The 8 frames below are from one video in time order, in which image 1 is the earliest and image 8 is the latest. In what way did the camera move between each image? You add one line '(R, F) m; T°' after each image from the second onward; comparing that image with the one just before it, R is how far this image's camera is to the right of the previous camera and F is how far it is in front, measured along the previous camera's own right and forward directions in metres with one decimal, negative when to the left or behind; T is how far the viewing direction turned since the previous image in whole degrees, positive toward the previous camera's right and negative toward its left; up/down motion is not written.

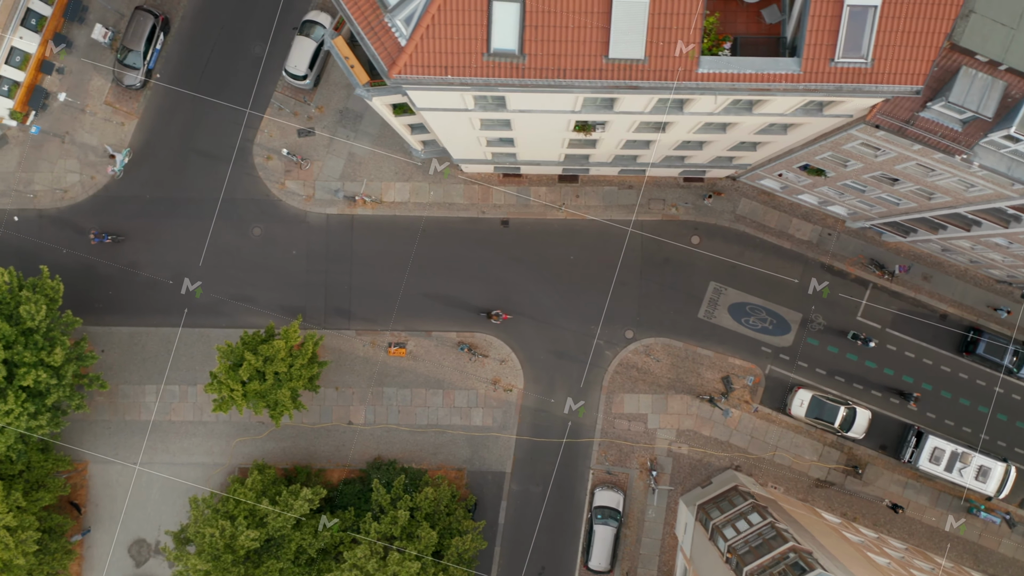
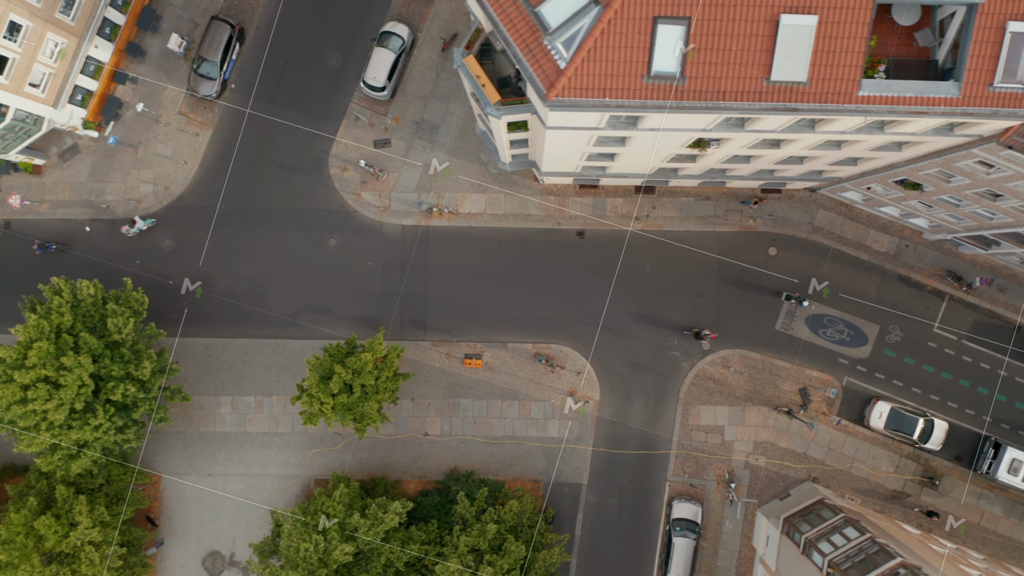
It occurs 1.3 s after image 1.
(-4.5, +0.1) m; 0°
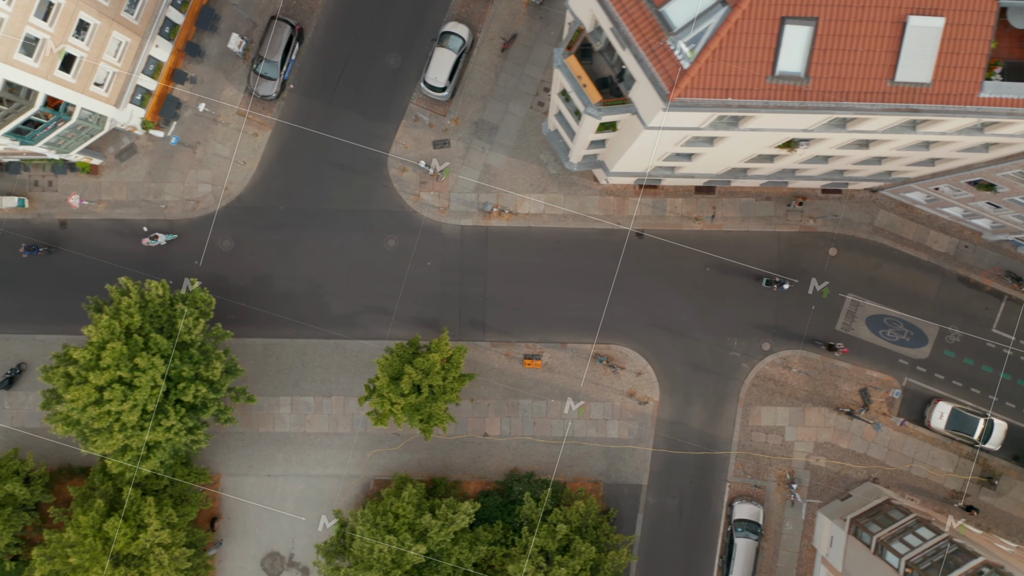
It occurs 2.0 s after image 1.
(-3.4, 0.0) m; 0°
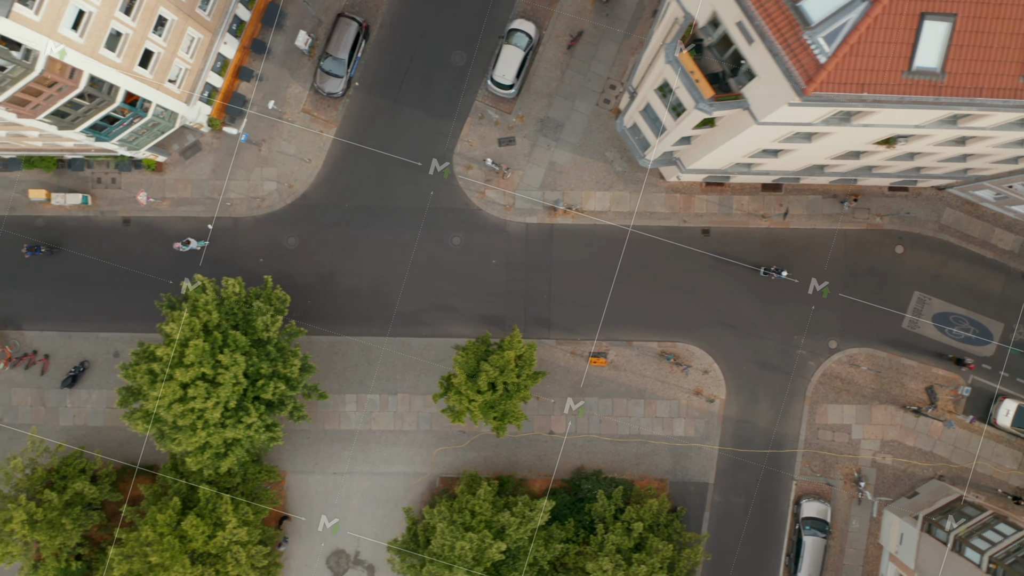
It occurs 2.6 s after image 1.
(-3.8, 0.0) m; 0°
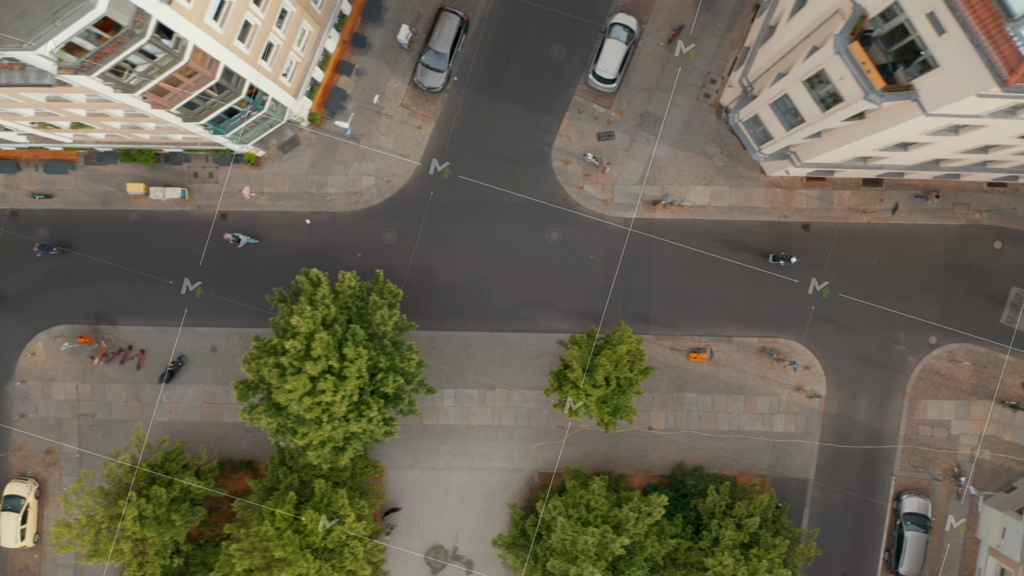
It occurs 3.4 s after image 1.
(-5.7, +0.1) m; 0°
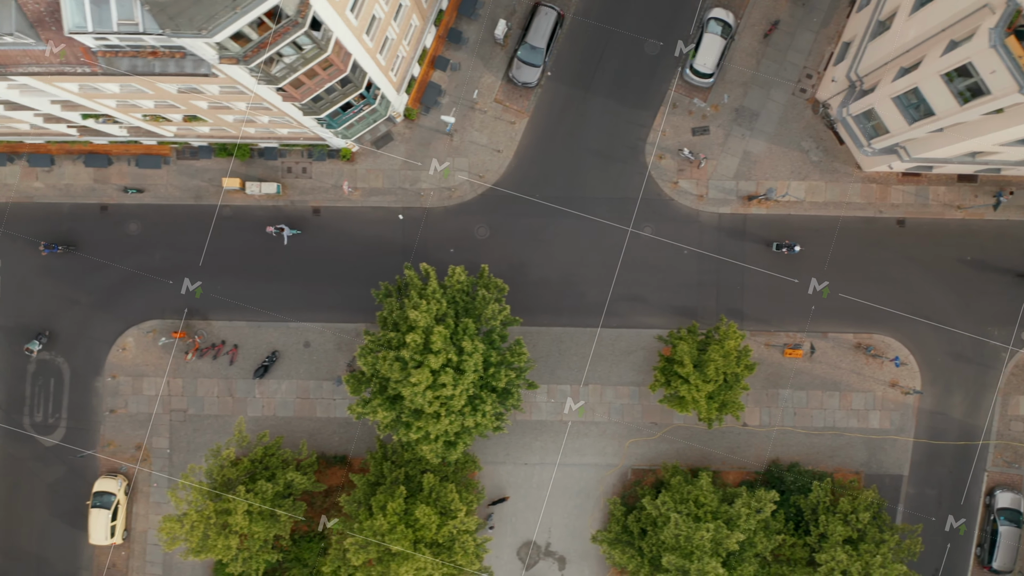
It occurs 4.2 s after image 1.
(-5.2, +0.1) m; 0°
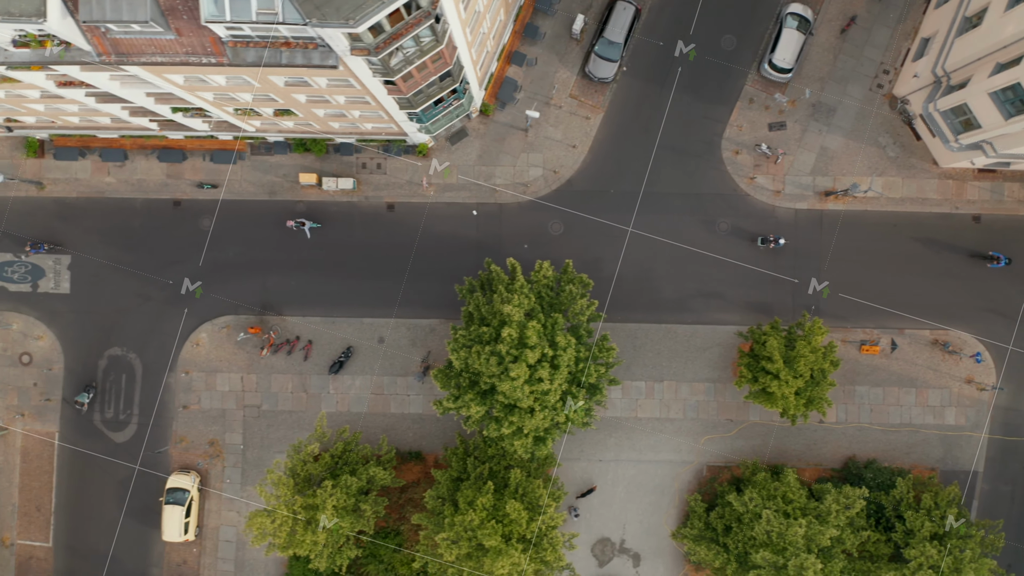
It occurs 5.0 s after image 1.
(-4.2, +0.1) m; 0°
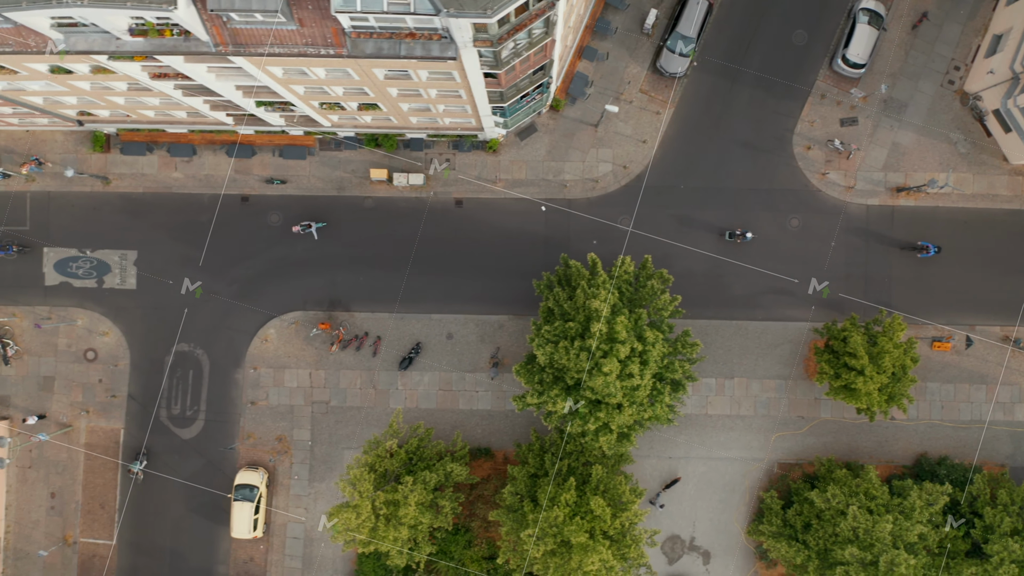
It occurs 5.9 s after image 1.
(-3.9, +0.1) m; 0°
